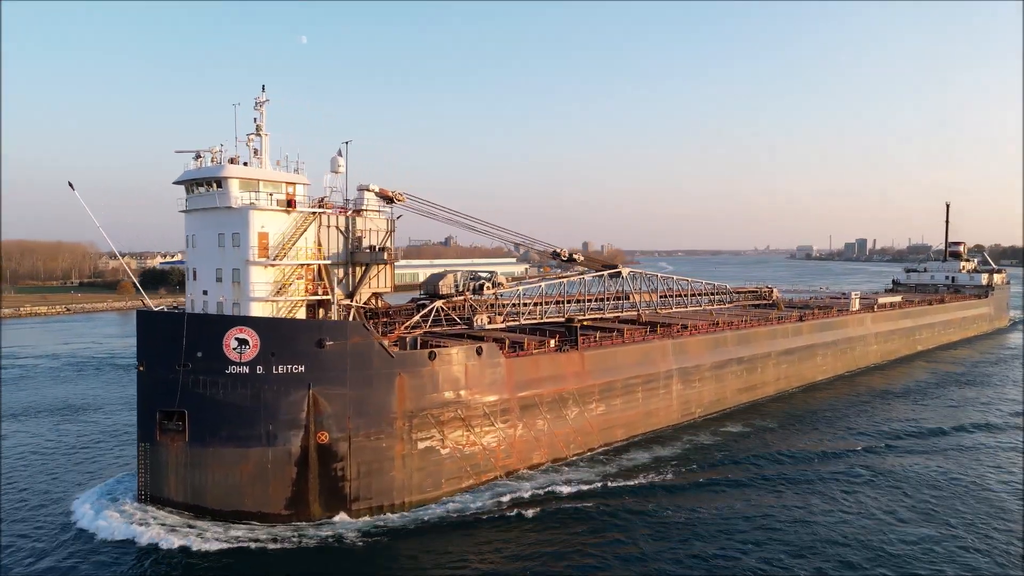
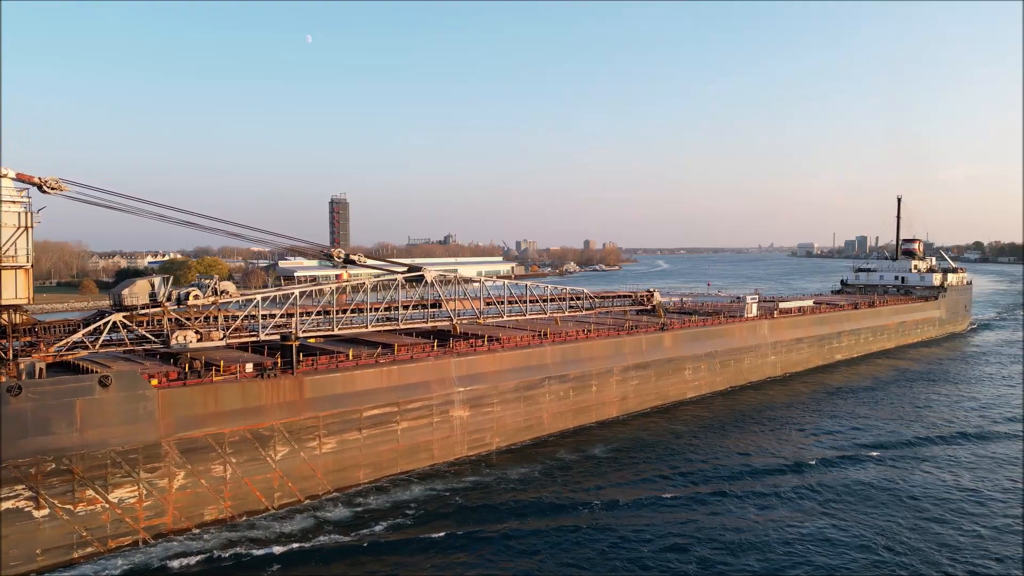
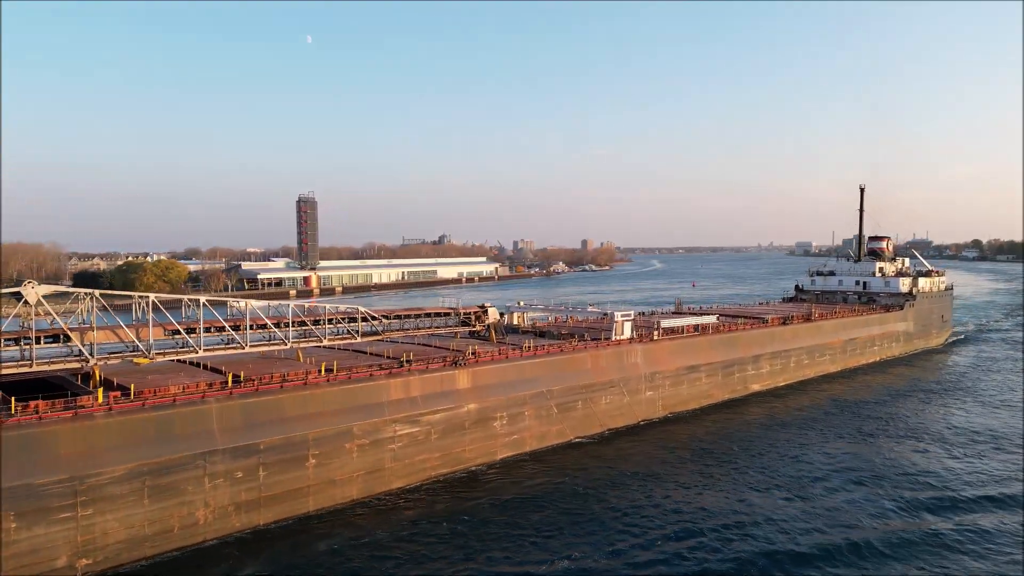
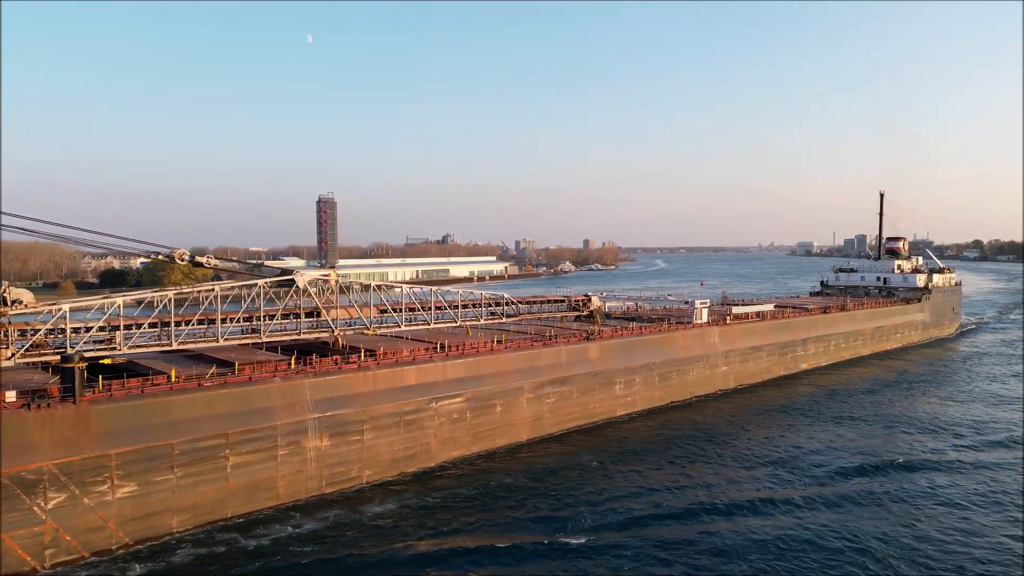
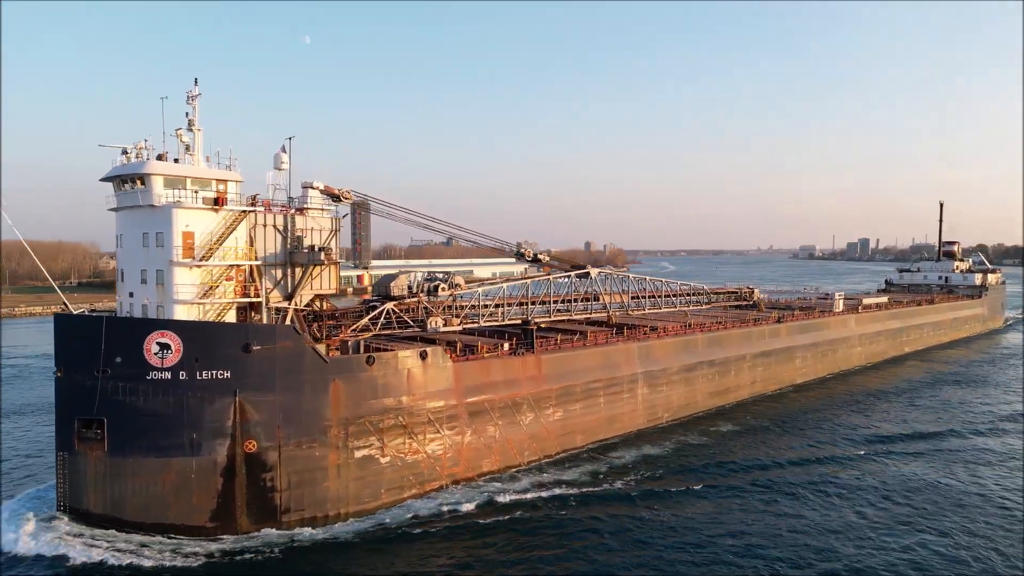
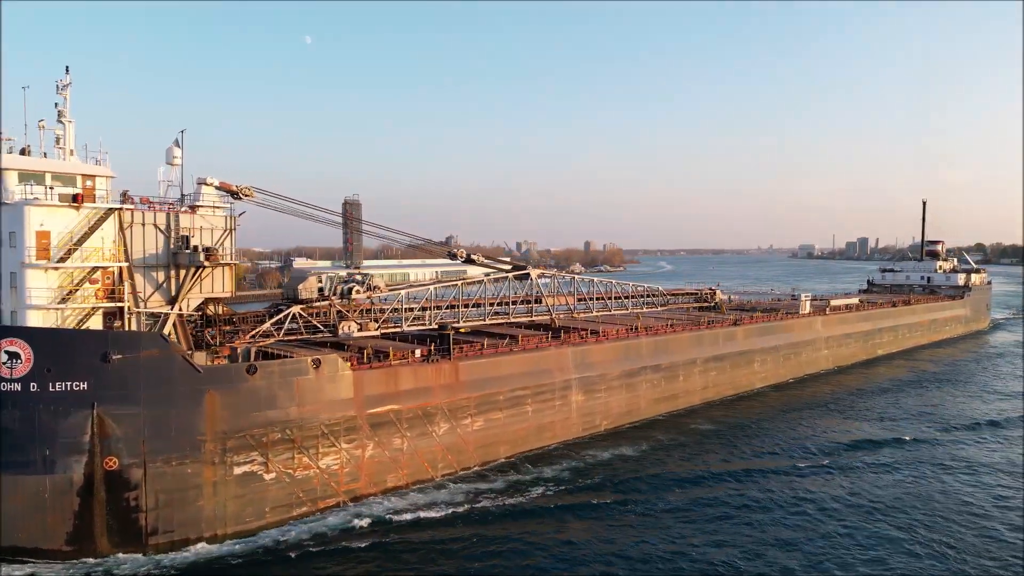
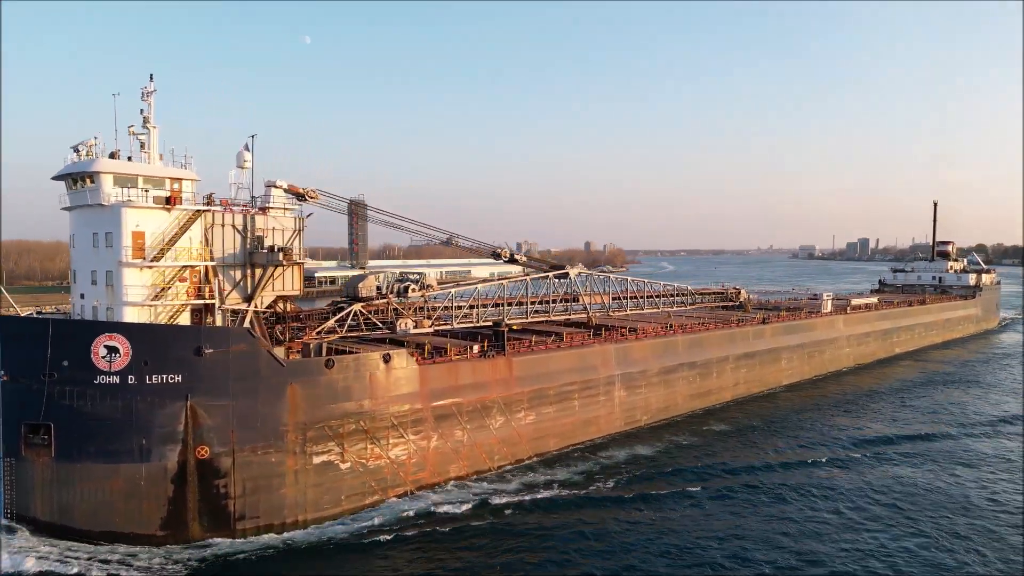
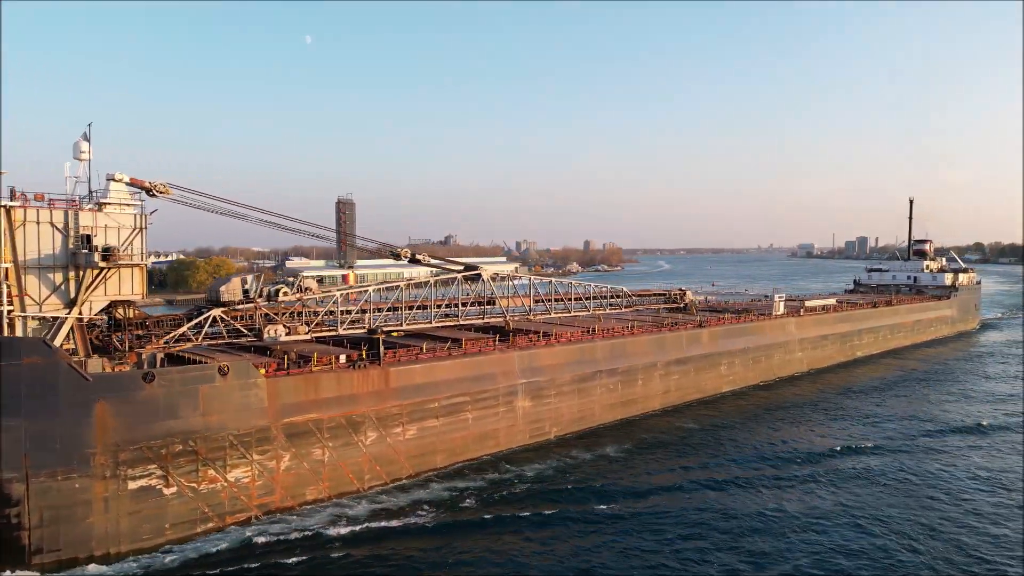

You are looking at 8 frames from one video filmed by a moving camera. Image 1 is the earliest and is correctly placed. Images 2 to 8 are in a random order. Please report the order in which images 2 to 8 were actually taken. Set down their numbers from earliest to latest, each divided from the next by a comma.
5, 7, 6, 8, 2, 4, 3
